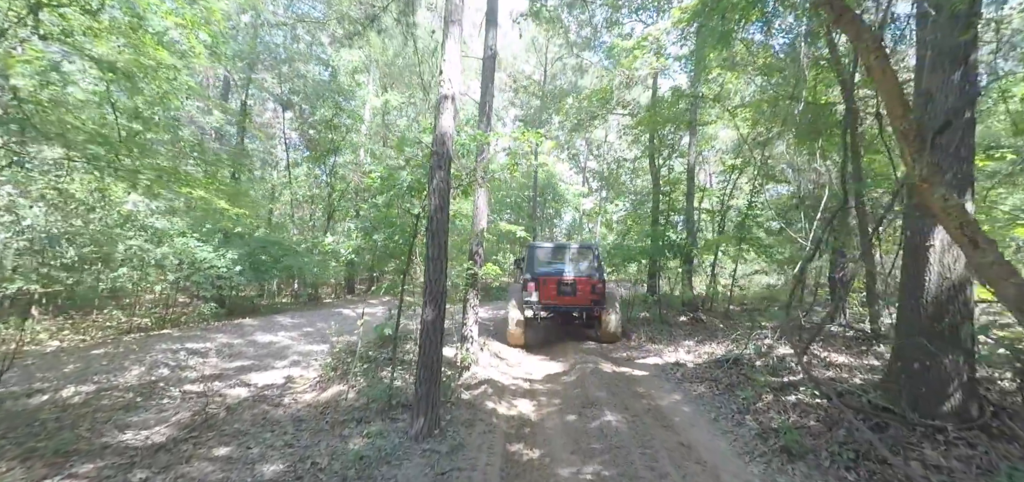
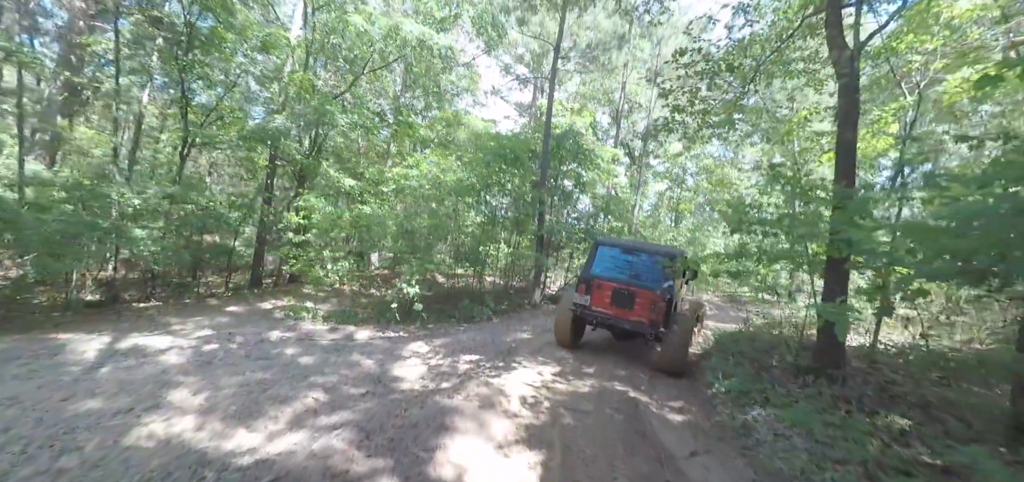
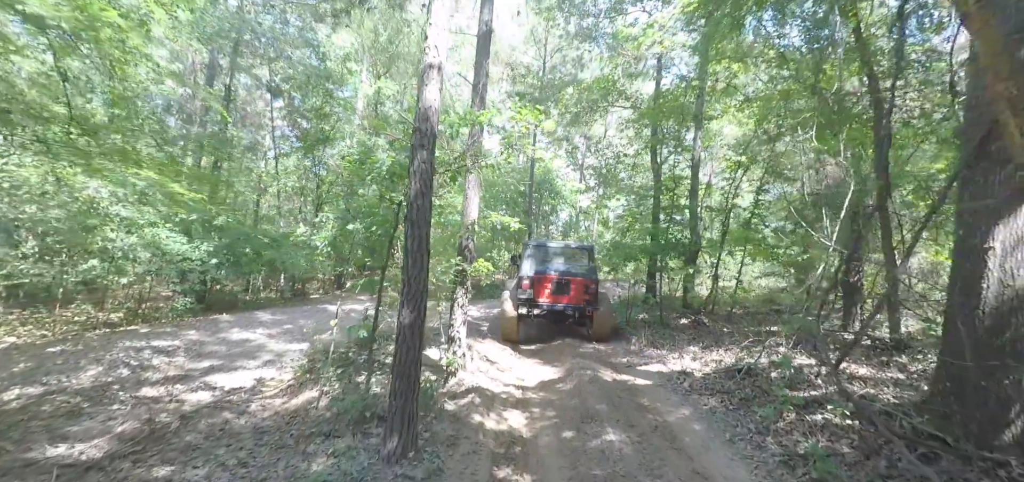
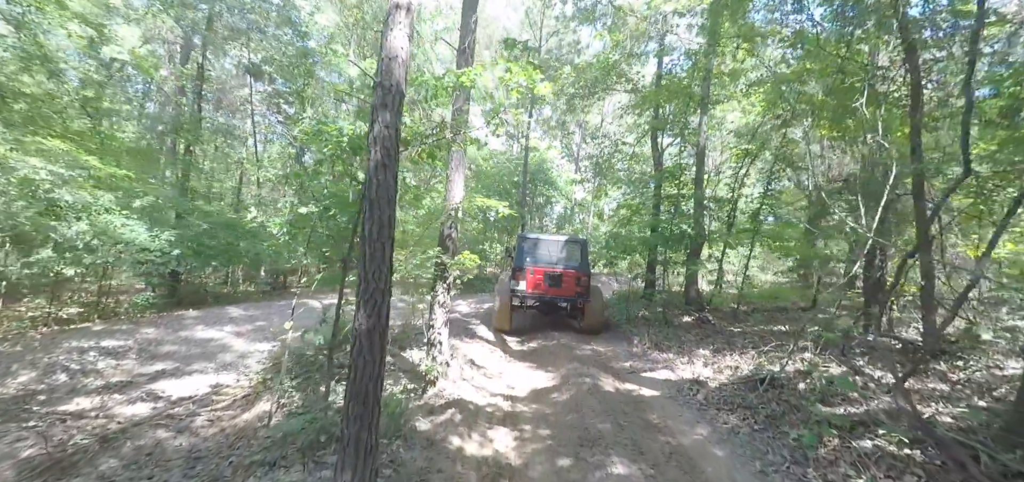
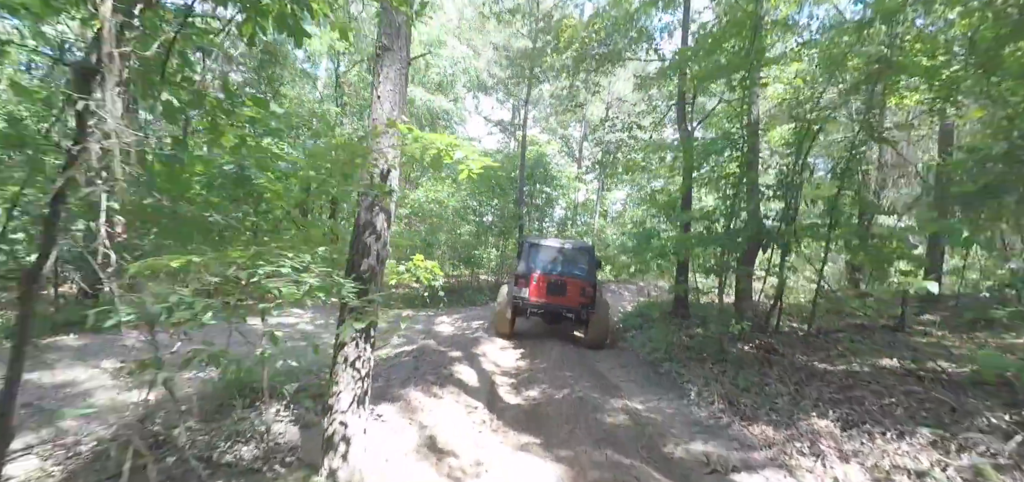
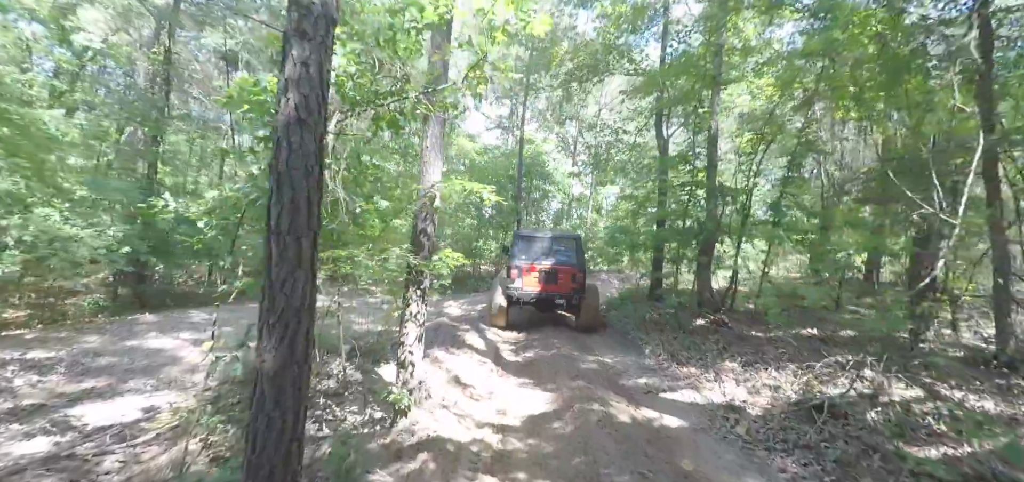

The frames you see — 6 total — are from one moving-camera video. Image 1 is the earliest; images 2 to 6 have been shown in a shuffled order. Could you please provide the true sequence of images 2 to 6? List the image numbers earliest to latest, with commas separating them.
3, 4, 6, 5, 2
